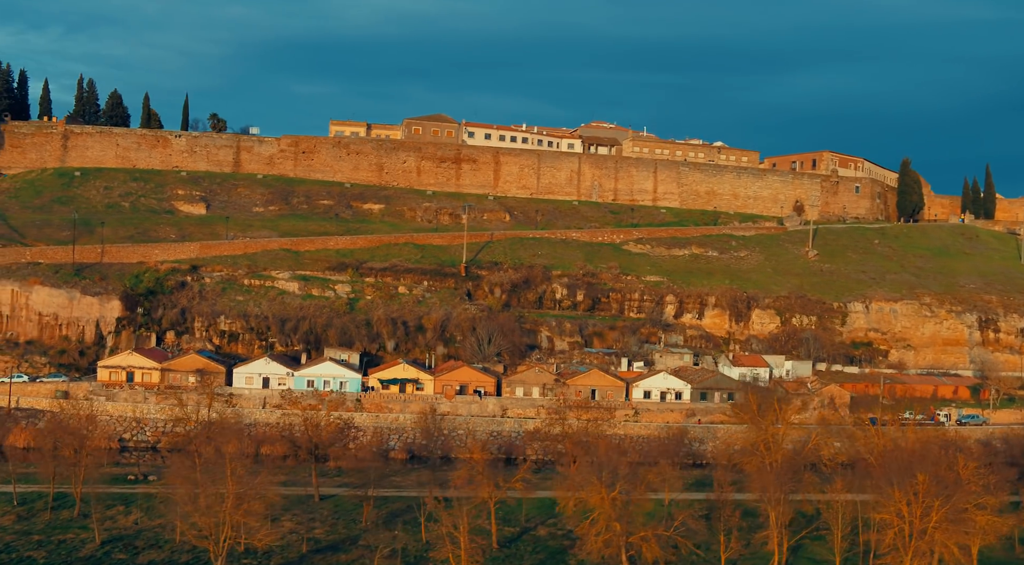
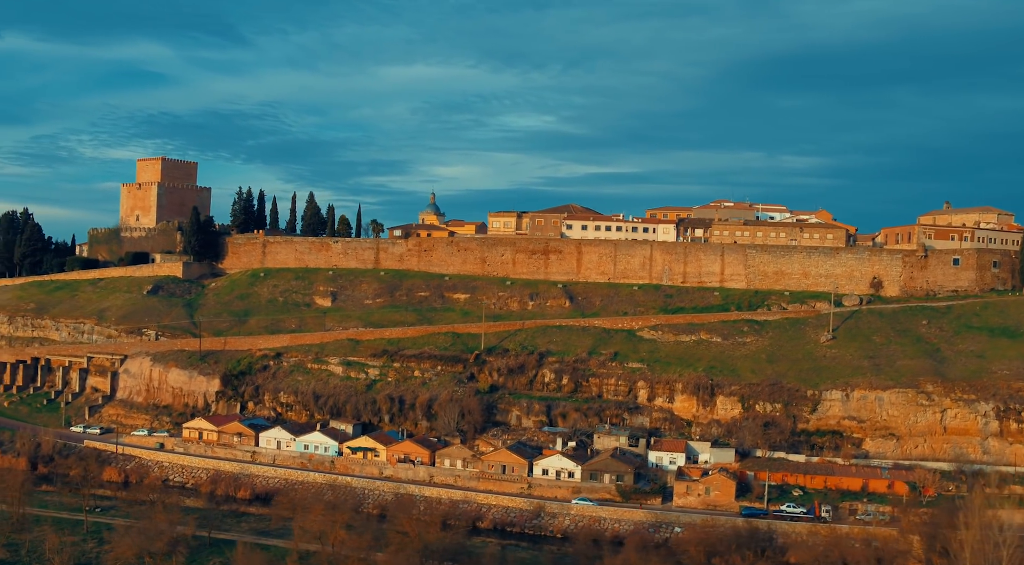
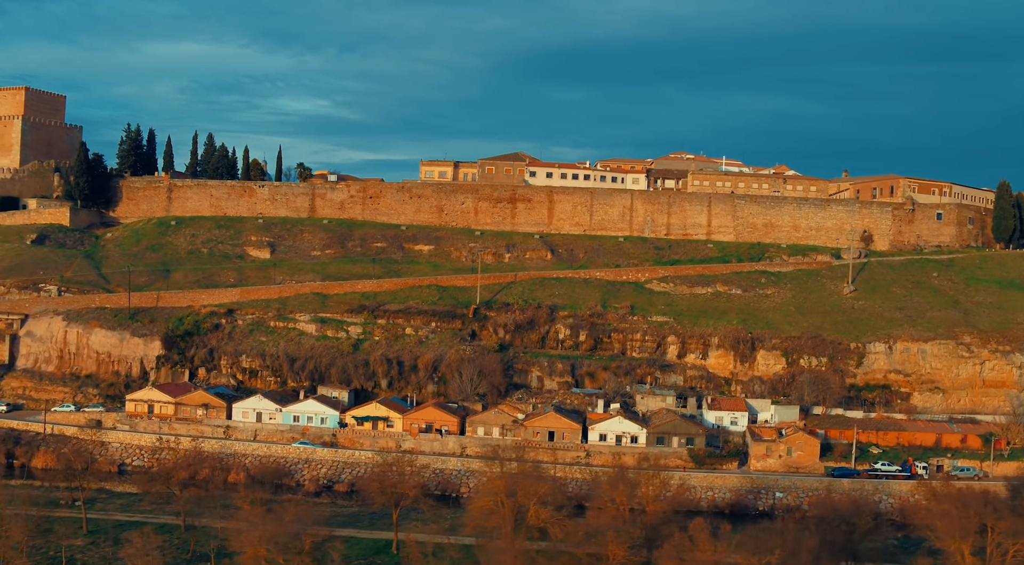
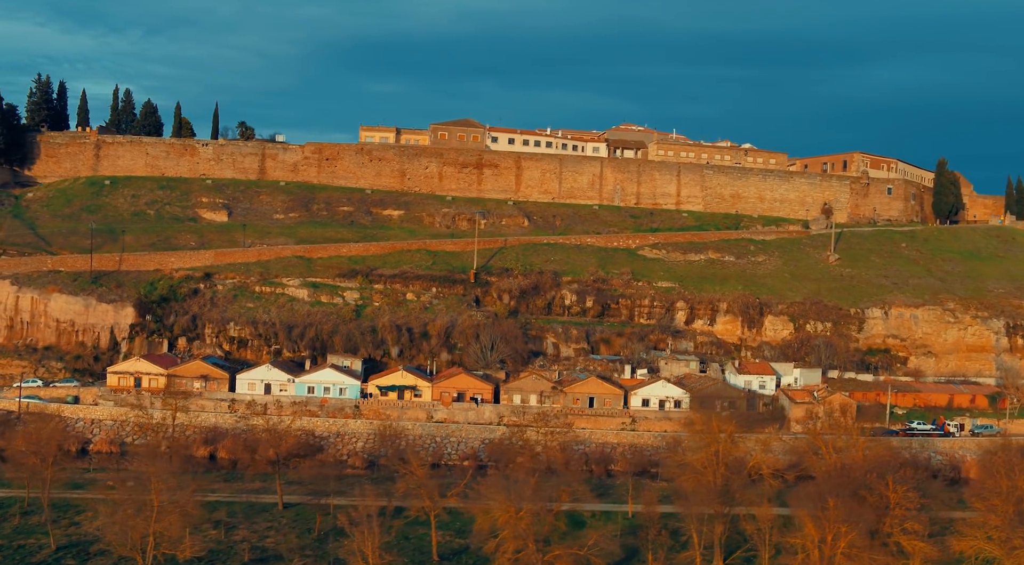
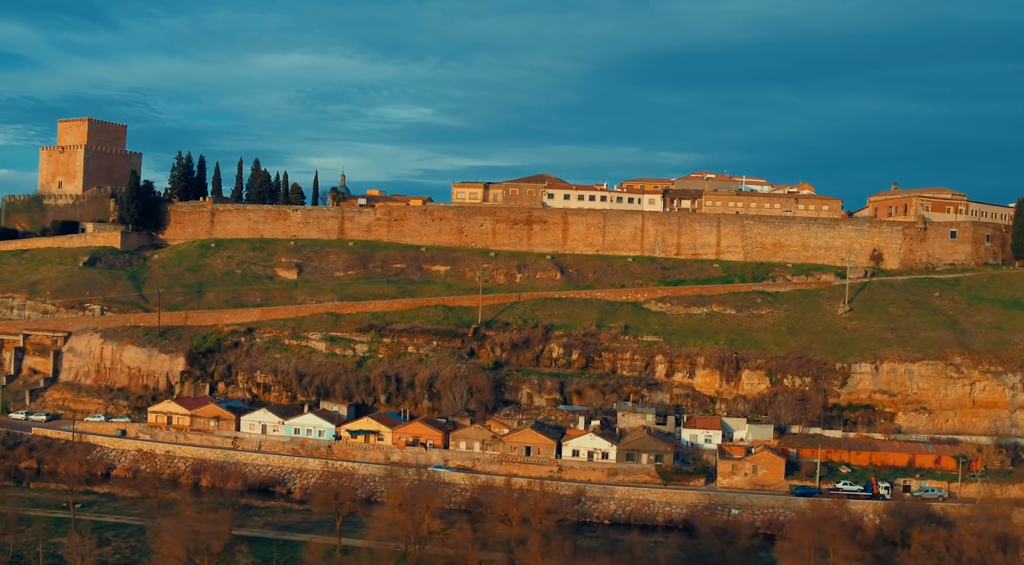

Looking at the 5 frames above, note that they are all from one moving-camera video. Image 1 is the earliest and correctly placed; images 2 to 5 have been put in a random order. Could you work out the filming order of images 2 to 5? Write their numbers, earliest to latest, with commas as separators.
4, 3, 5, 2
